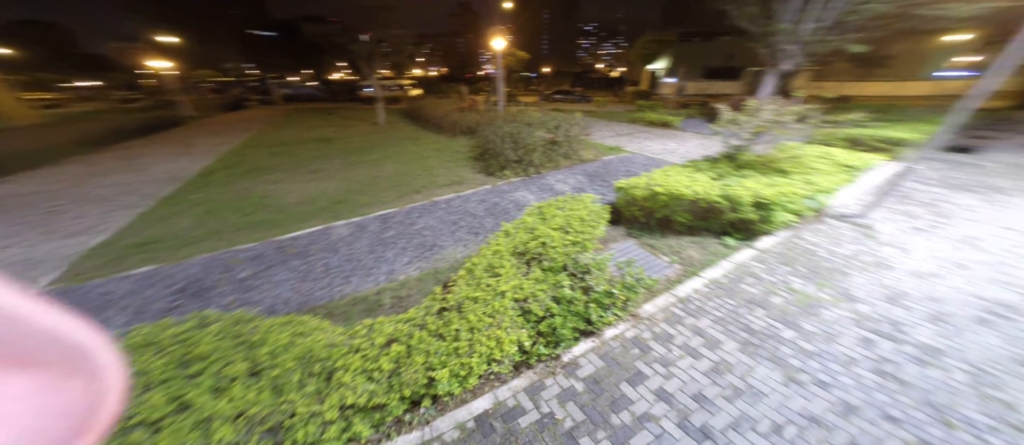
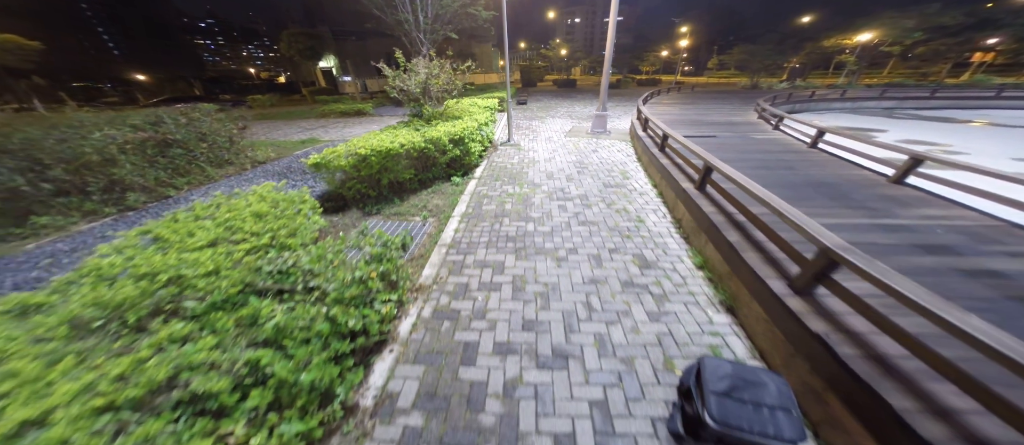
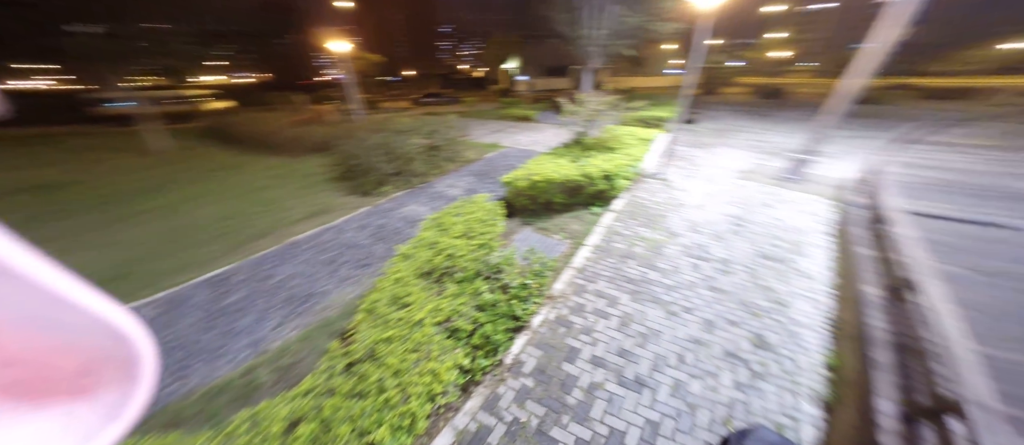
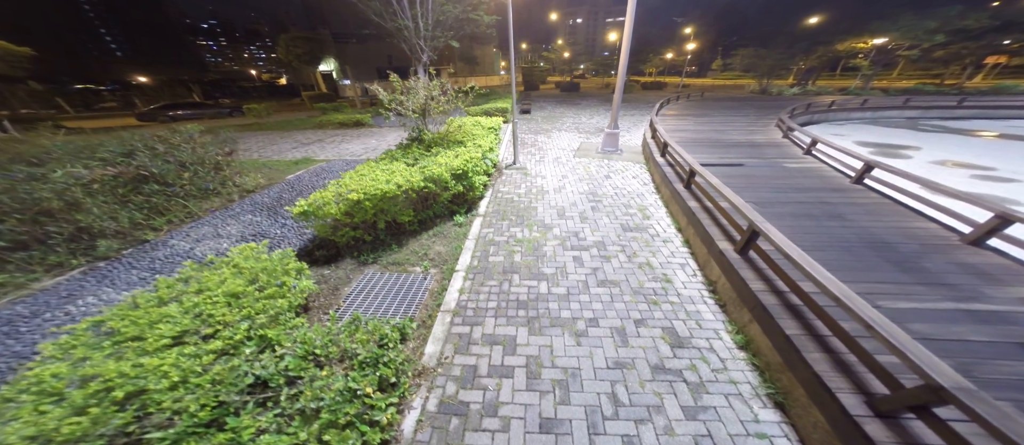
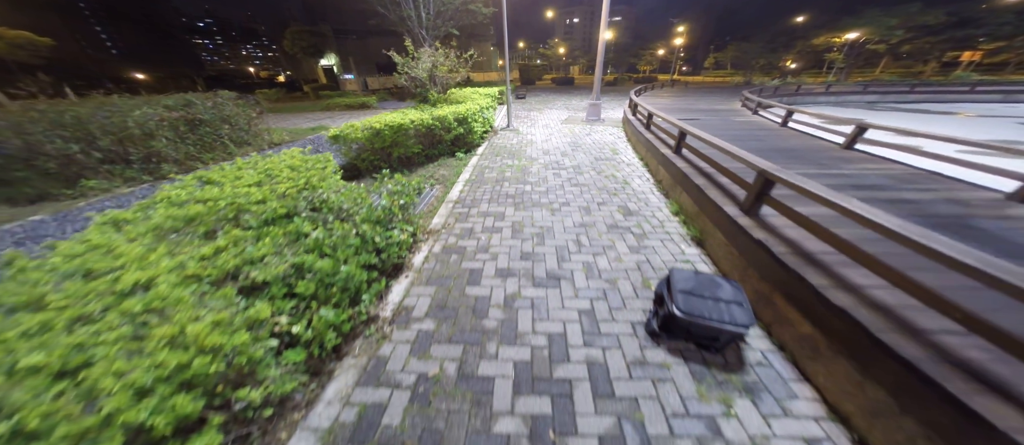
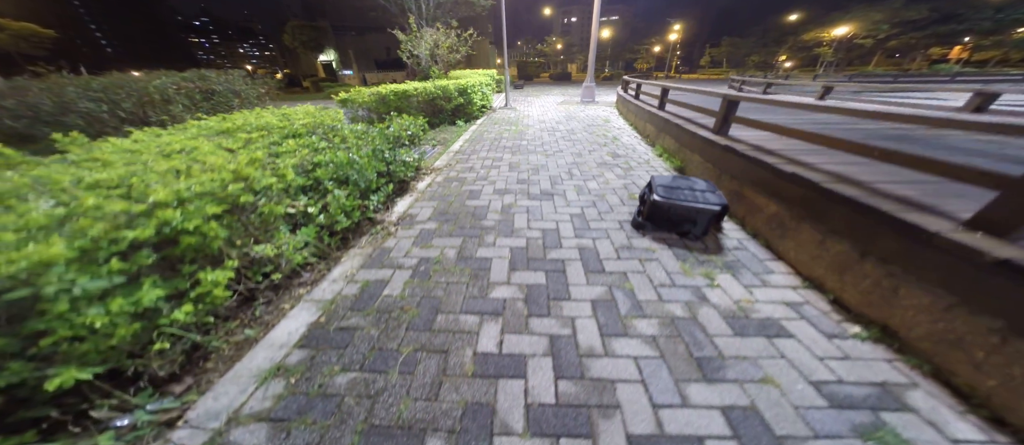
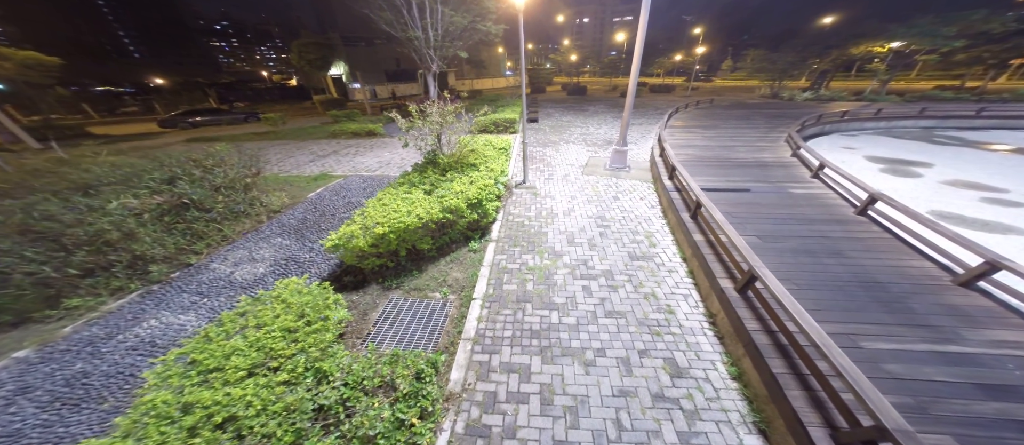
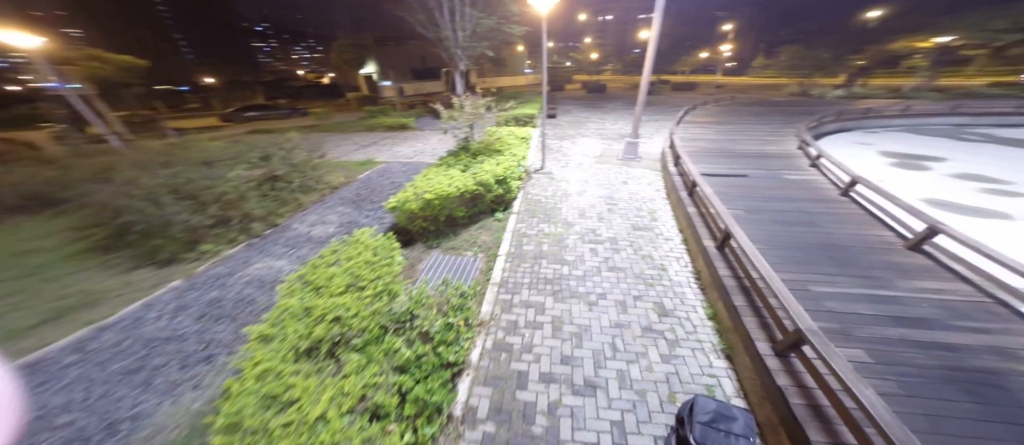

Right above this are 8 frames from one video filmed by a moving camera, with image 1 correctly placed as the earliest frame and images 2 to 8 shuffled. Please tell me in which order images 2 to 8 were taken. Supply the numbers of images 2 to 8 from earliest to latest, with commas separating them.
3, 8, 7, 4, 2, 5, 6
